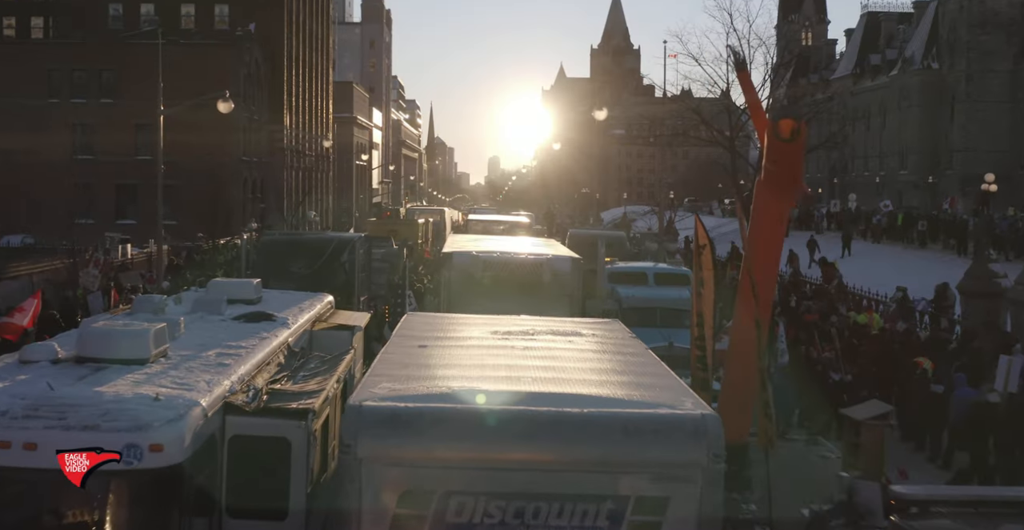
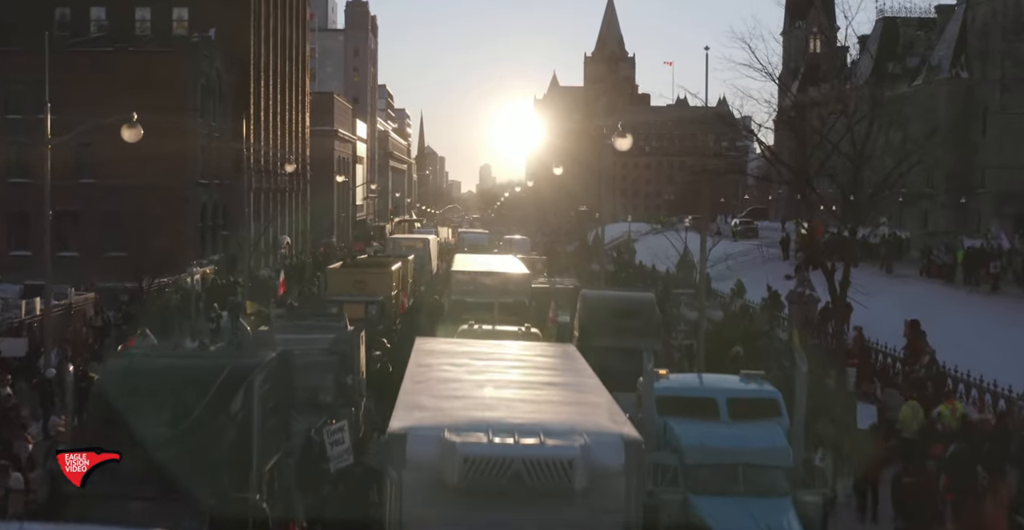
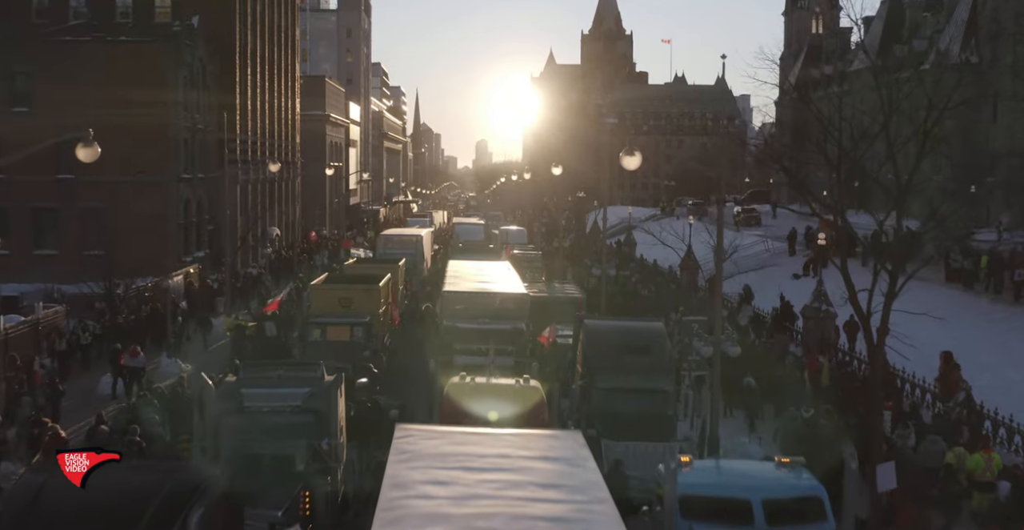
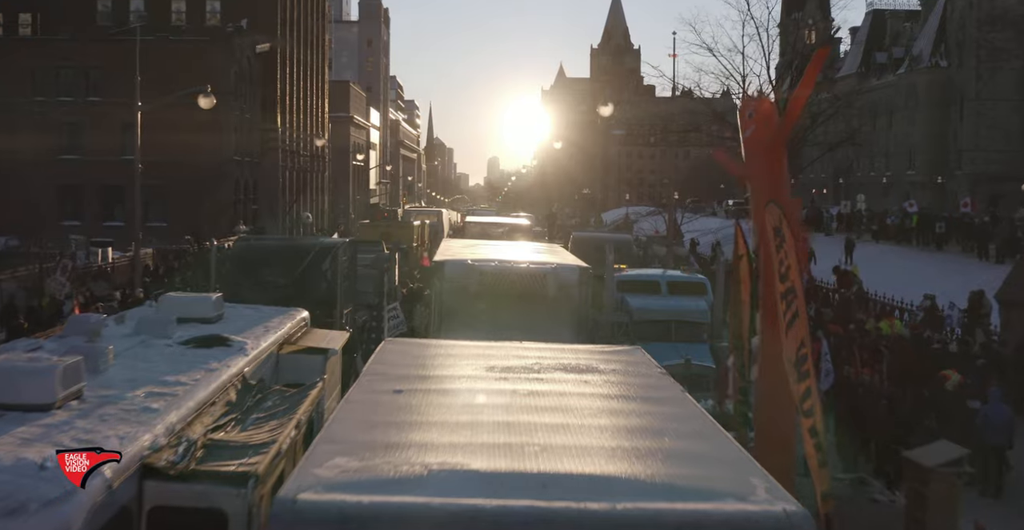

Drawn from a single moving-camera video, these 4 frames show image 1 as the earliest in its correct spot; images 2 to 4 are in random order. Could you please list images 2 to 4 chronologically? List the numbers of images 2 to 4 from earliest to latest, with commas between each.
4, 2, 3
